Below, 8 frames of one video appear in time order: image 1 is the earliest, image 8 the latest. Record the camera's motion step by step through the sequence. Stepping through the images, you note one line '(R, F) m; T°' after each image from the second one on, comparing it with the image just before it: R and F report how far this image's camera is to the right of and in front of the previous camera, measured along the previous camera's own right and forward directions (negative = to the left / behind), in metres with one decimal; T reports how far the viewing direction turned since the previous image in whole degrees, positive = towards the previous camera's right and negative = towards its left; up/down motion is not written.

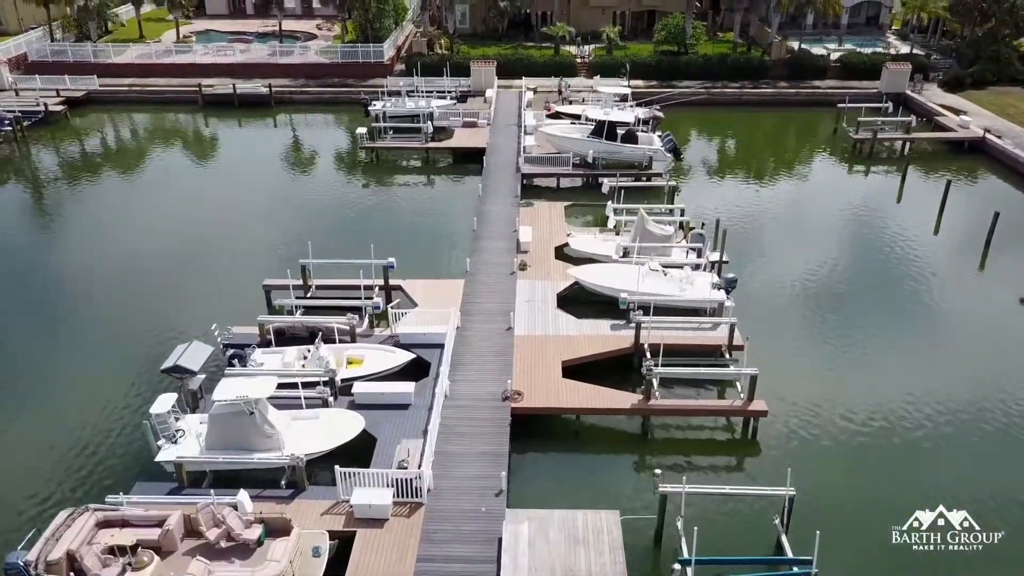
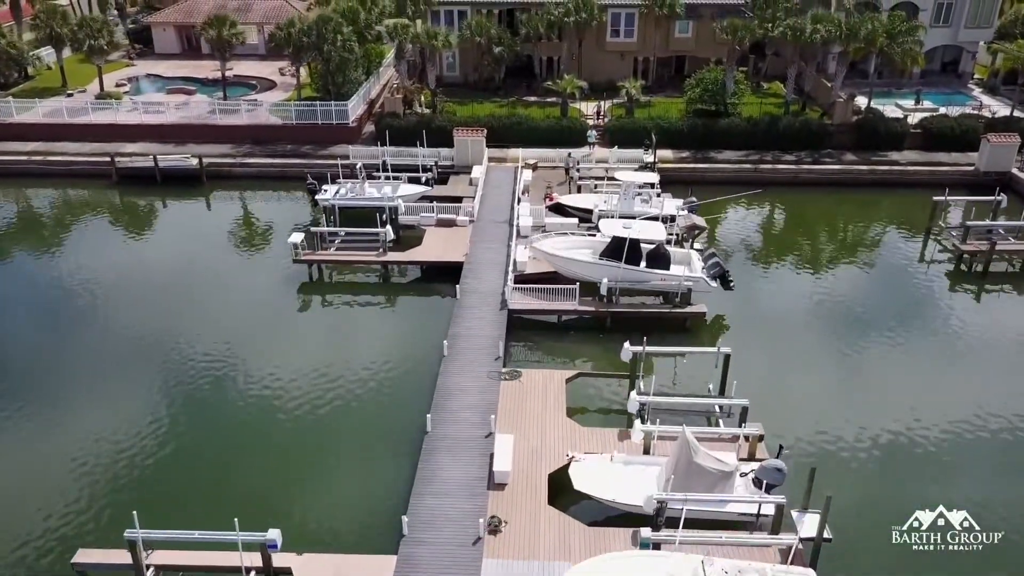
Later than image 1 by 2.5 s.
(+0.9, +9.9) m; -1°
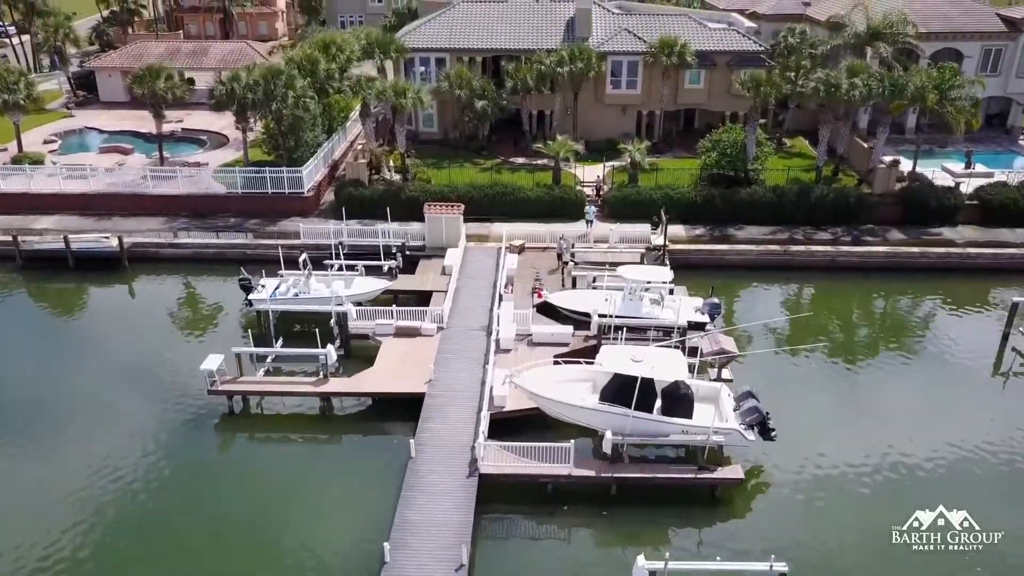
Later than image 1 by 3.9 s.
(+0.6, +6.1) m; 0°
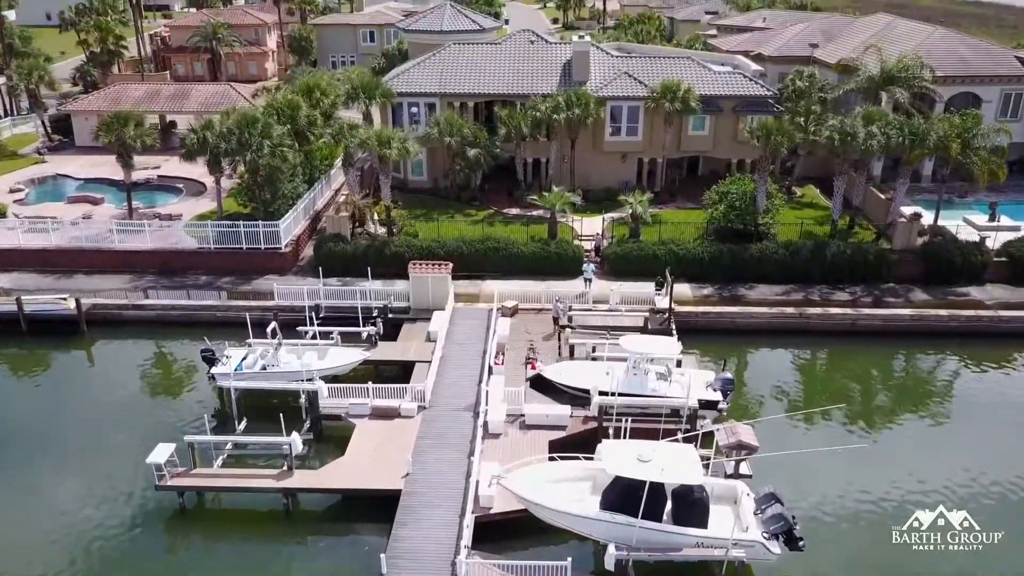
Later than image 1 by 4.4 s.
(+0.2, +2.5) m; 0°
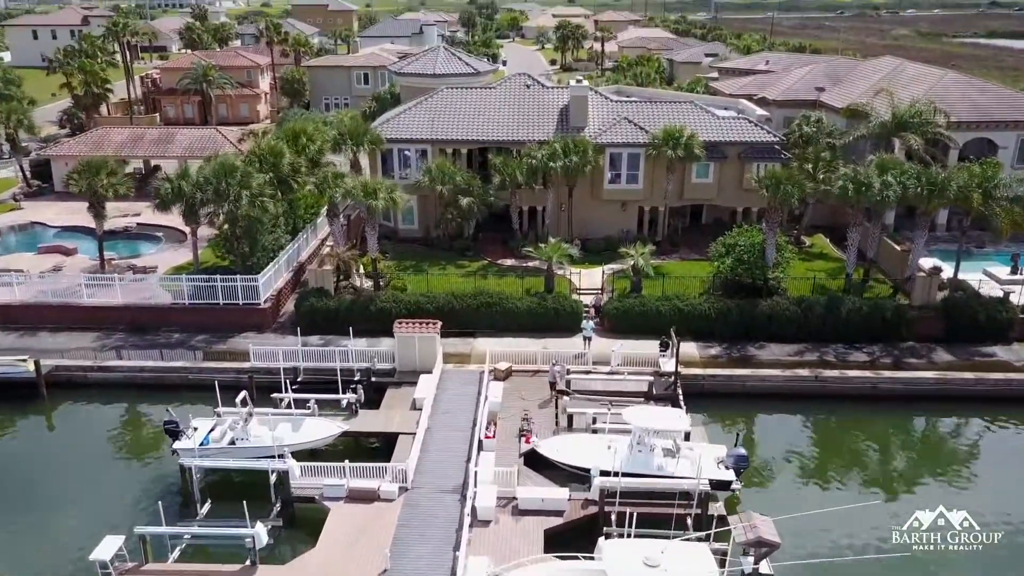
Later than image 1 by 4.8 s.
(+0.2, +1.9) m; 0°
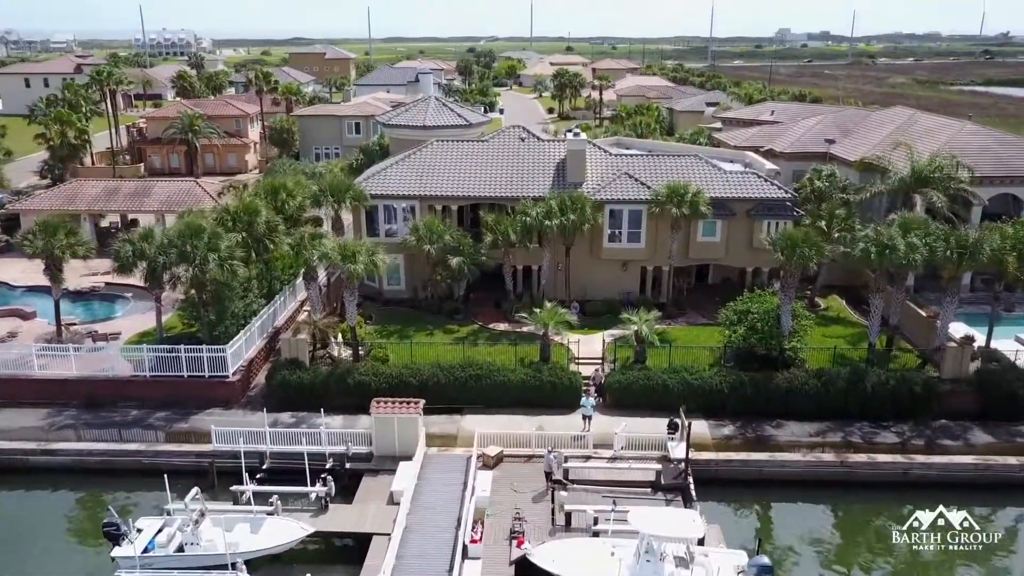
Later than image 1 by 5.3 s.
(+0.2, +2.5) m; 0°
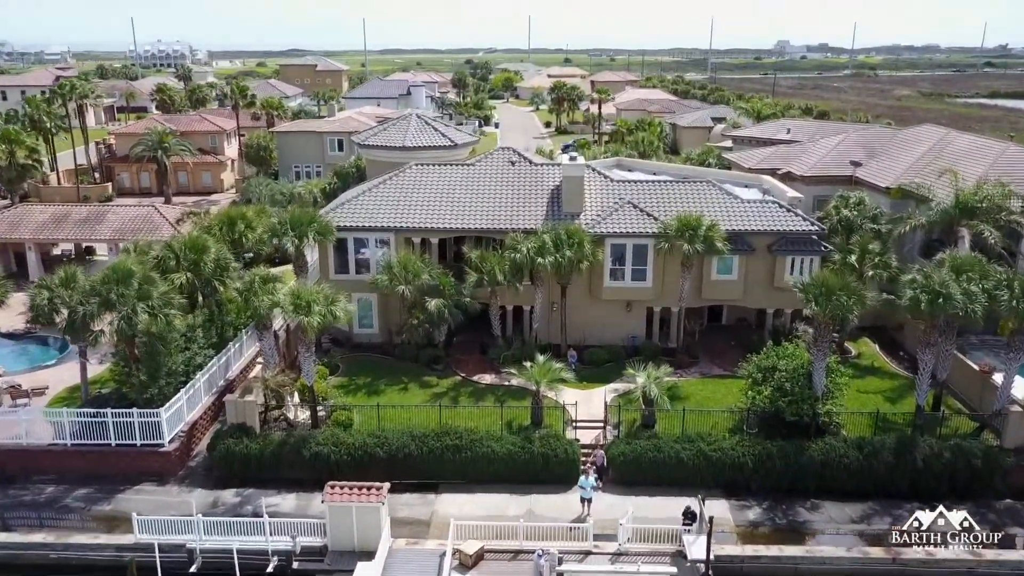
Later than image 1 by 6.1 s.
(+0.4, +4.0) m; 0°
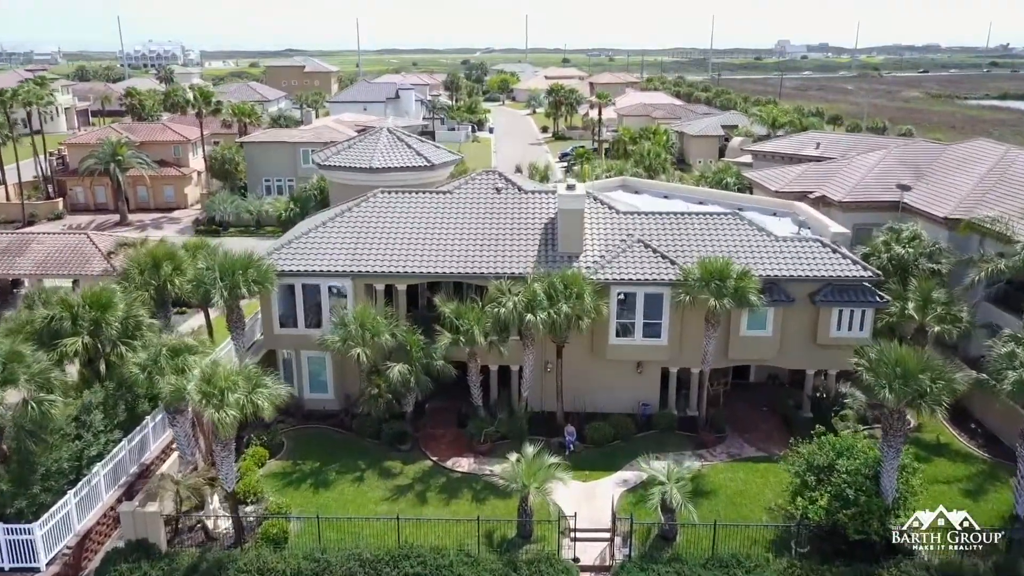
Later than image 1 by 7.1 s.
(+0.4, +5.3) m; 0°
